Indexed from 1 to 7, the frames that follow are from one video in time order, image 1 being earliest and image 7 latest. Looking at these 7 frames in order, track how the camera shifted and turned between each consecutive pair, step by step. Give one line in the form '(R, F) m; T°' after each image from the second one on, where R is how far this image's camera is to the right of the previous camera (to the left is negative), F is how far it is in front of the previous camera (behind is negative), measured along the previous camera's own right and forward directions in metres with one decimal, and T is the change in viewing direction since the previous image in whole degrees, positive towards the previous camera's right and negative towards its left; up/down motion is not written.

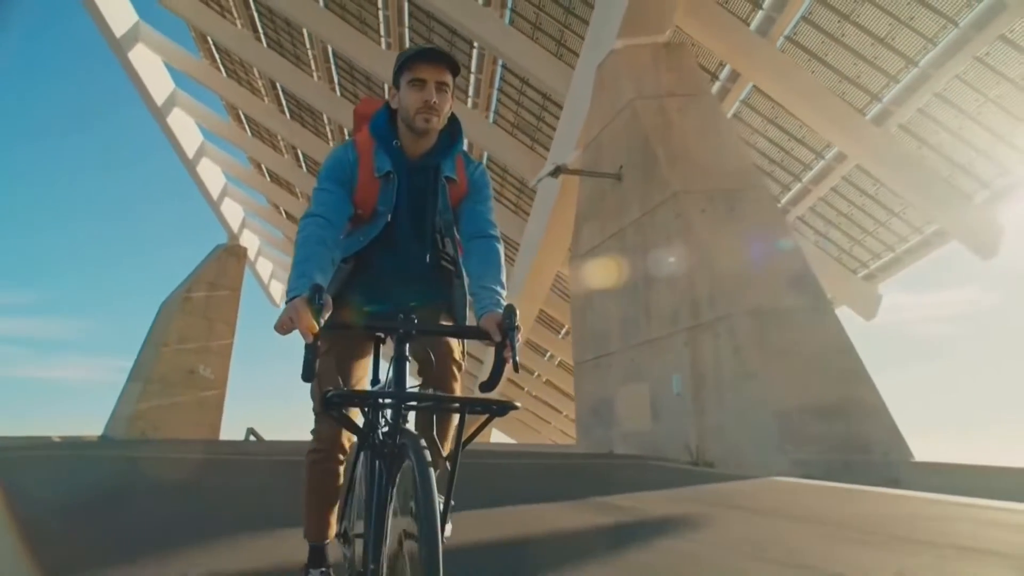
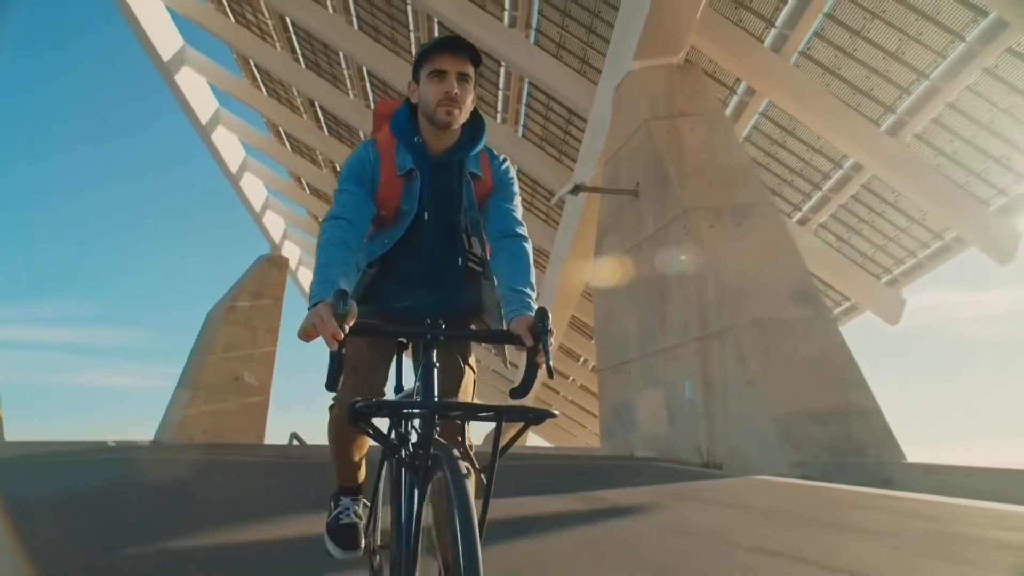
(+0.2, -0.5) m; -3°
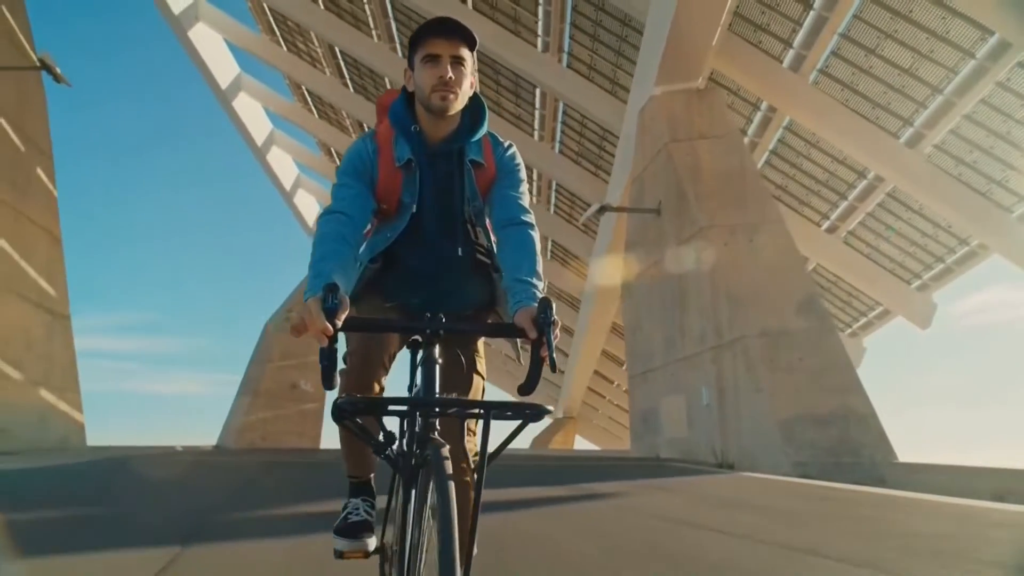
(+0.2, -0.7) m; -4°
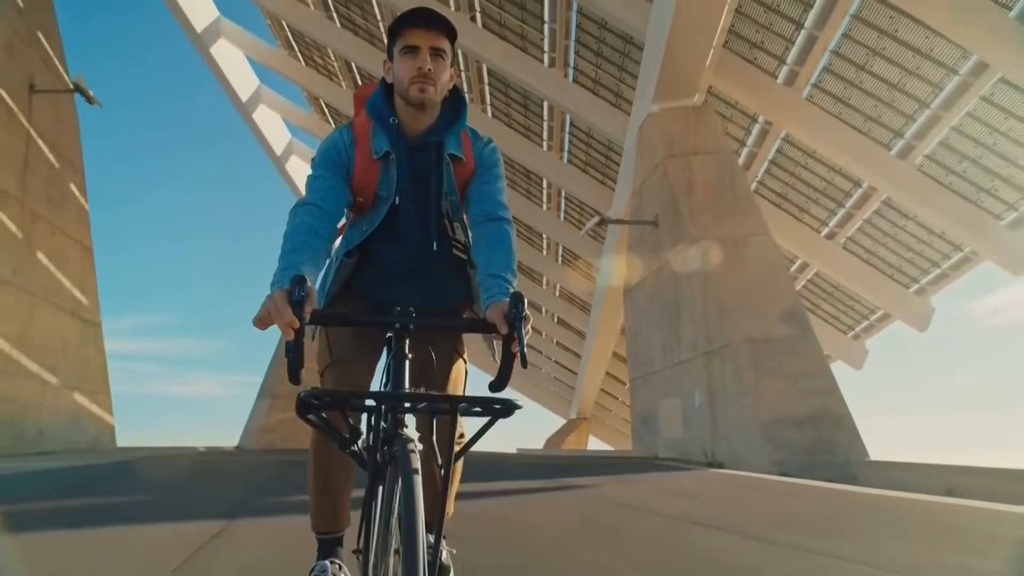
(+0.1, -0.5) m; -1°
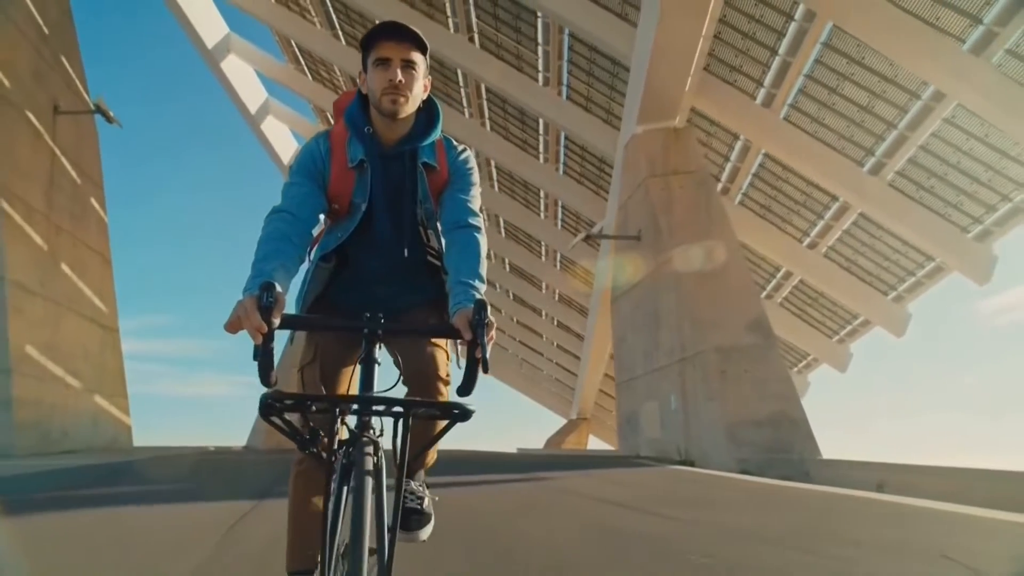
(+0.2, -0.7) m; 0°
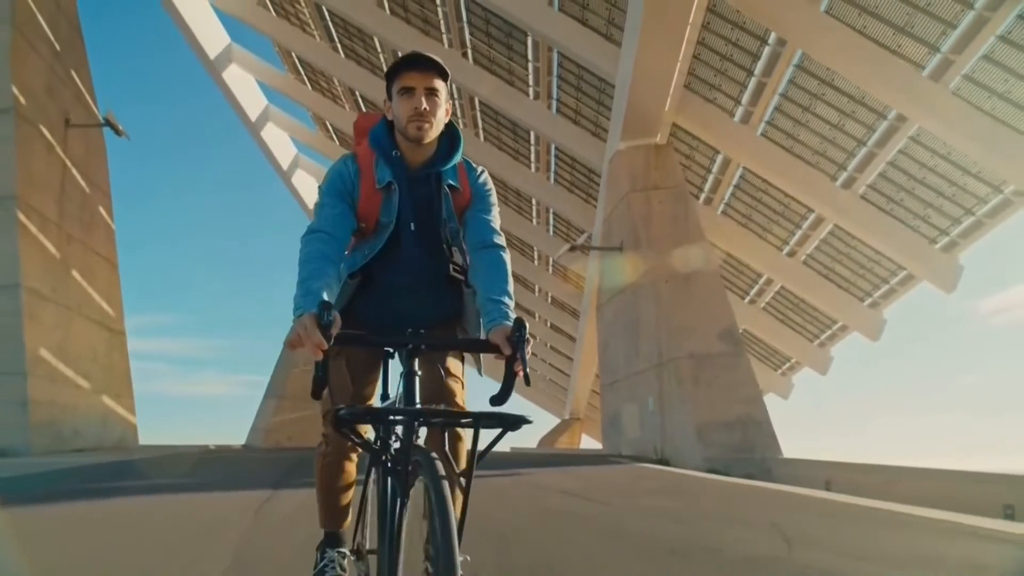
(+0.1, -0.6) m; 0°
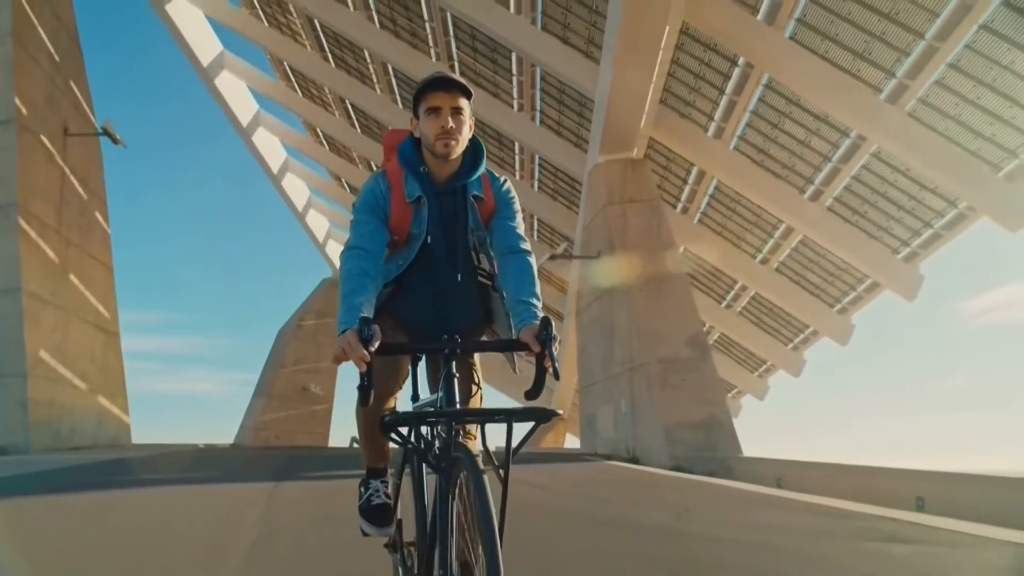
(+0.1, -0.5) m; +1°
